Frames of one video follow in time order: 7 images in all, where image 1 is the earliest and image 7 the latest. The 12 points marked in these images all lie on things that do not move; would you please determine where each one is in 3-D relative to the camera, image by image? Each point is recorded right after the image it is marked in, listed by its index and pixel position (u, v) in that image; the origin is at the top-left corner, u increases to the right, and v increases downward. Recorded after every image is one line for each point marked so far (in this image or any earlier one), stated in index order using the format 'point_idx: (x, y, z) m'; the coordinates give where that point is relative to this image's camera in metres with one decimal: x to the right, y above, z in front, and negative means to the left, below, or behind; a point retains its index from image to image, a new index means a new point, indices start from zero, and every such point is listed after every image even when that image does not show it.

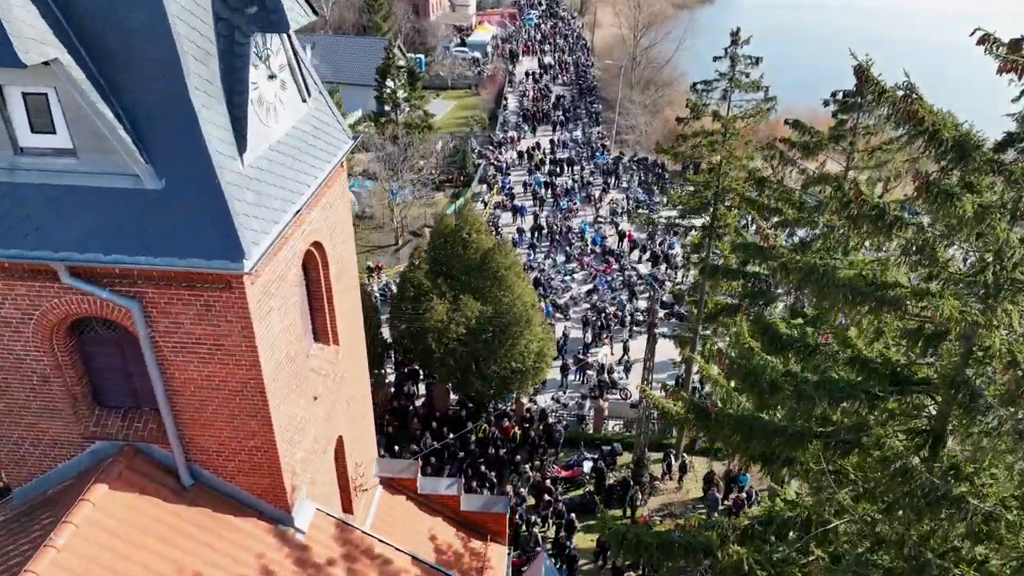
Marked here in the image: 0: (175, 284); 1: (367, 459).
0: (-3.5, 0.0, +7.8) m
1: (-2.5, -3.0, +13.1) m
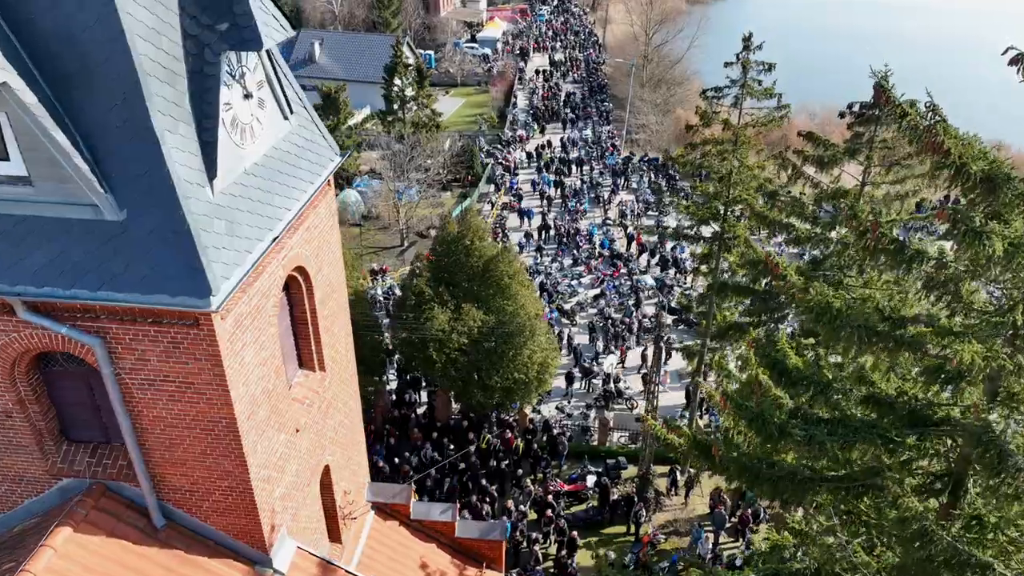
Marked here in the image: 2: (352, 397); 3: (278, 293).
0: (-3.6, -0.3, +7.3) m
1: (-2.6, -3.3, +12.6) m
2: (-2.6, -1.8, +12.2) m
3: (-2.8, -0.1, +8.9) m
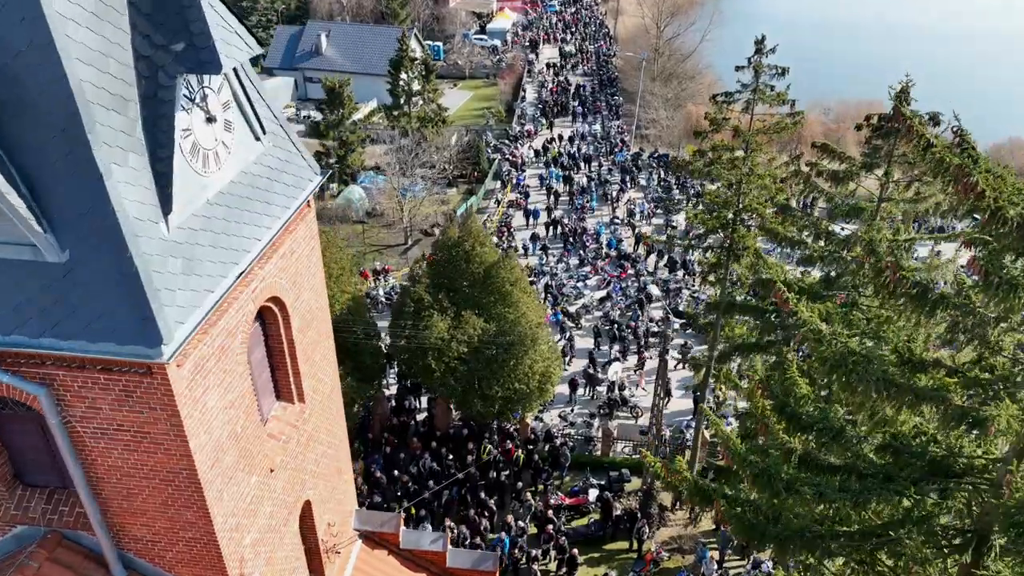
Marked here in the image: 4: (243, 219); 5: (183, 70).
0: (-3.8, -0.7, +6.7) m
1: (-2.7, -3.7, +12.0) m
2: (-2.7, -2.1, +11.6) m
3: (-2.9, -0.4, +8.3) m
4: (-2.9, +0.7, +7.9) m
5: (-2.9, +1.9, +6.6) m
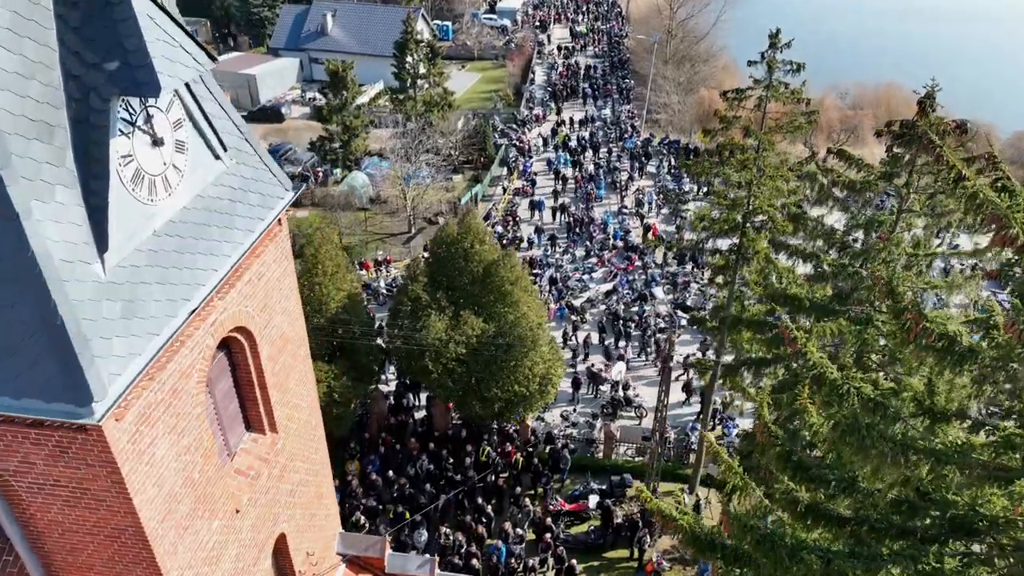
0: (-4.0, -1.1, +6.0) m
1: (-2.9, -3.9, +11.4) m
2: (-2.9, -2.4, +10.9) m
3: (-3.1, -0.8, +7.6) m
4: (-3.0, +0.4, +7.2) m
5: (-3.1, +1.6, +5.9) m
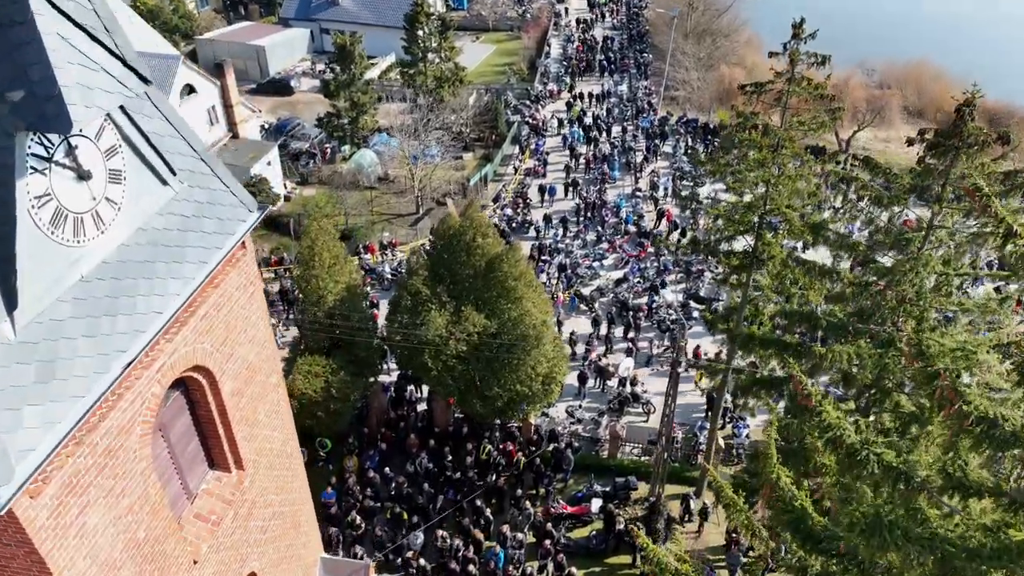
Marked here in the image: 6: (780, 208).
0: (-4.3, -1.5, +5.4) m
1: (-3.1, -4.1, +10.8) m
2: (-3.0, -2.6, +10.3) m
3: (-3.3, -1.2, +6.9) m
4: (-3.2, 0.0, +6.4) m
5: (-3.3, +1.1, +5.1) m
6: (+5.3, +1.5, +14.6) m
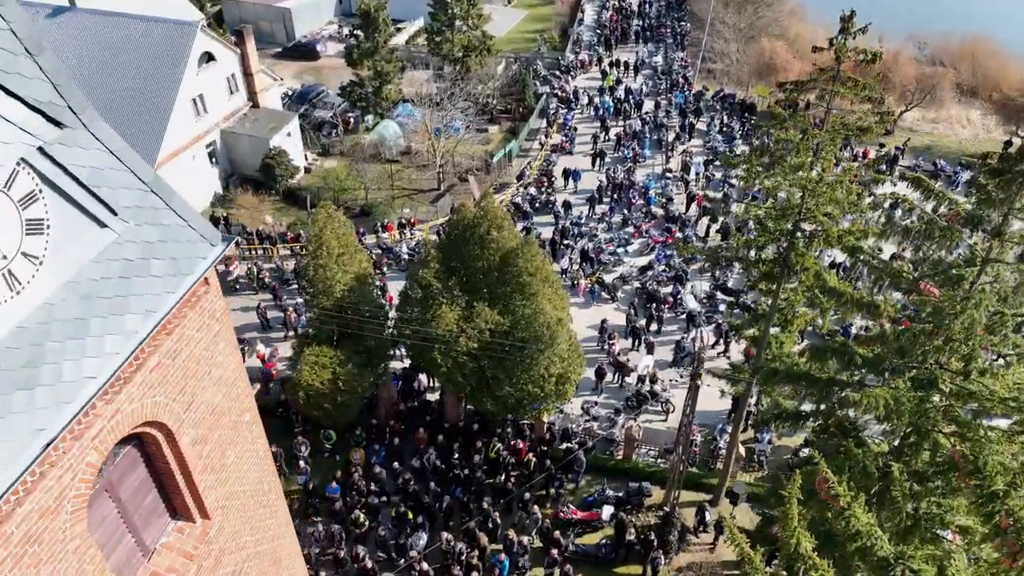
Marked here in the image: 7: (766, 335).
0: (-4.5, -2.0, +4.7) m
1: (-3.2, -4.4, +10.2) m
2: (-3.1, -2.9, +9.6) m
3: (-3.5, -1.6, +6.1) m
4: (-3.4, -0.5, +5.6) m
5: (-3.5, +0.6, +4.2) m
6: (+5.5, +1.1, +13.3) m
7: (+5.3, -0.9, +15.4) m
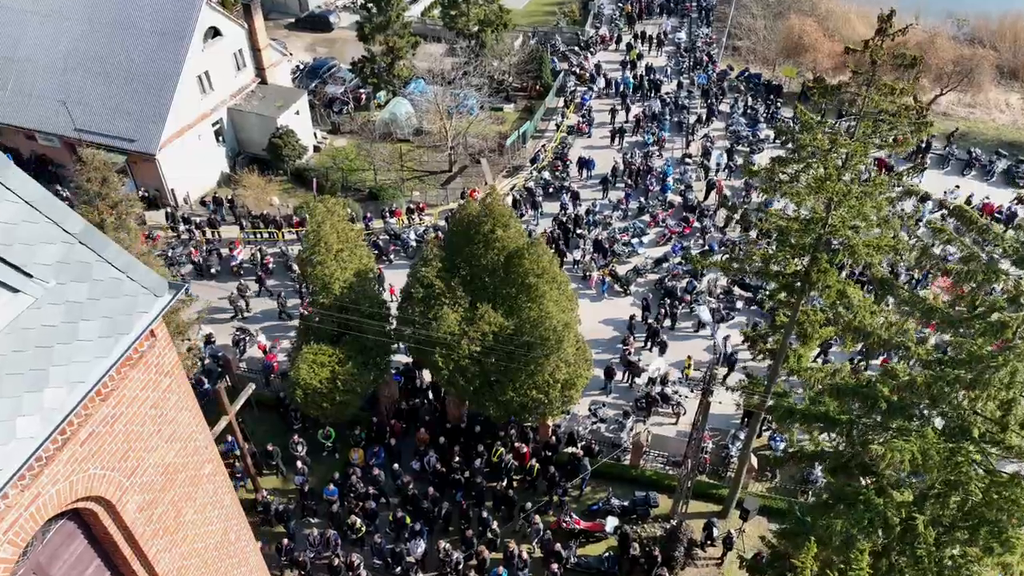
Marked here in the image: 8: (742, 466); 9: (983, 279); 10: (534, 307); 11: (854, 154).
0: (-4.8, -2.6, +4.0) m
1: (-3.3, -4.7, +9.6) m
2: (-3.3, -3.3, +8.9) m
3: (-3.7, -2.1, +5.4) m
4: (-3.6, -1.1, +4.9) m
5: (-3.7, 0.0, +3.4) m
6: (+5.5, +0.7, +12.3) m
7: (+5.3, -1.2, +14.5) m
8: (+5.7, -4.5, +18.5) m
9: (+6.0, +0.3, +9.5) m
10: (+0.6, -0.5, +18.5) m
11: (+5.7, +2.1, +12.3) m
